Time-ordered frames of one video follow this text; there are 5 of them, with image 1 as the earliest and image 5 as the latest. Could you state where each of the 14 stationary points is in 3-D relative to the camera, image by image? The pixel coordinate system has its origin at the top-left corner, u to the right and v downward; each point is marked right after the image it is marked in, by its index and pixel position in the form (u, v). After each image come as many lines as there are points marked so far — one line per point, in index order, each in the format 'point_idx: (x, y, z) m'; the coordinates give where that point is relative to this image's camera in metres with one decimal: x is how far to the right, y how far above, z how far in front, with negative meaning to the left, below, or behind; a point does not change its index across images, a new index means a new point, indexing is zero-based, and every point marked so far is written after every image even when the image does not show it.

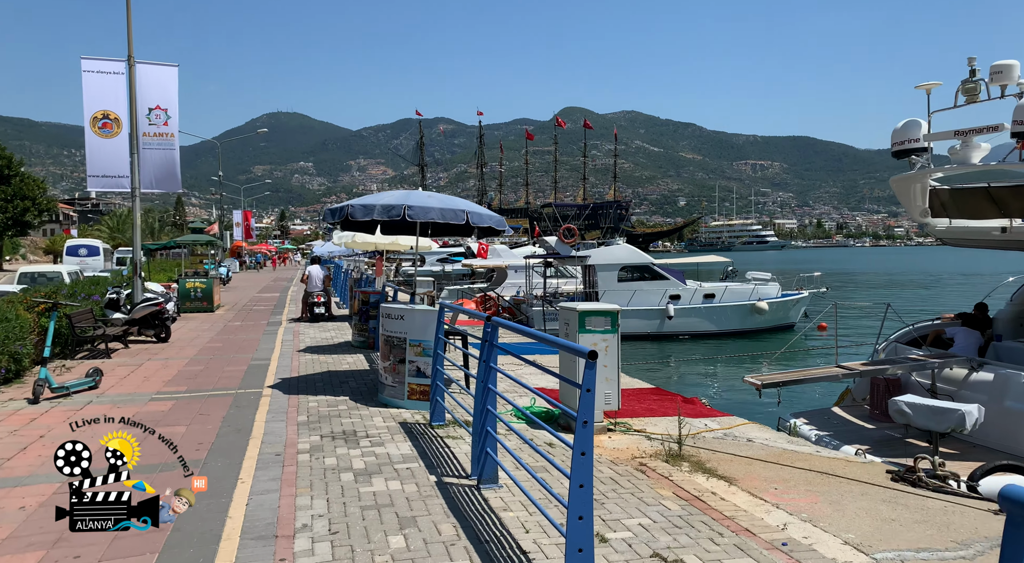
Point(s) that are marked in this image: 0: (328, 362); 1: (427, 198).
0: (-3.2, -1.4, +12.8) m
1: (-1.1, +1.1, +9.8) m
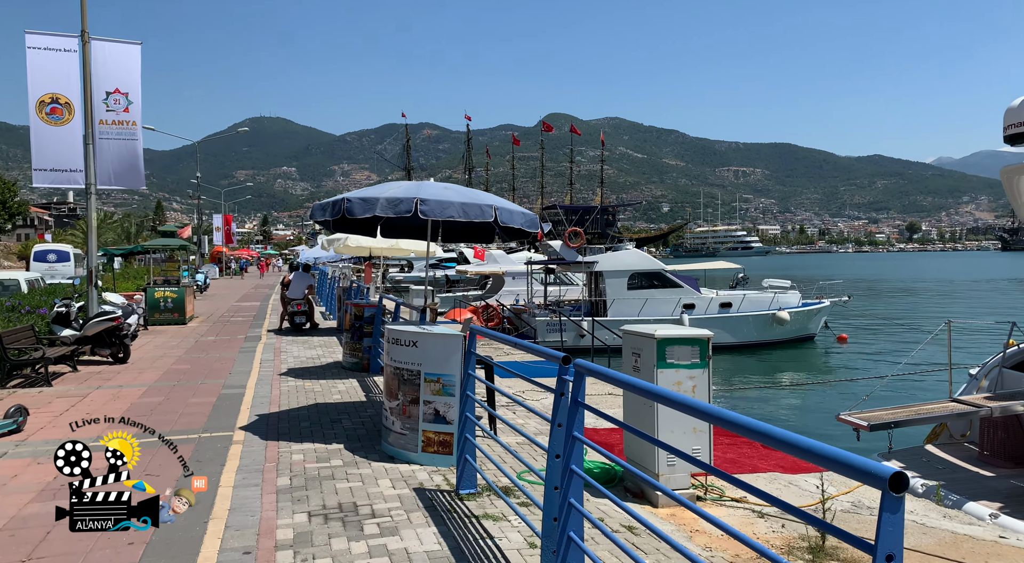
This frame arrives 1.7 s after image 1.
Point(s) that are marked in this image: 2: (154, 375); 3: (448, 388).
0: (-2.8, -1.6, +10.7) m
1: (-0.7, +0.9, +7.8) m
2: (-5.8, -1.5, +12.1) m
3: (-0.6, -0.9, +6.7) m
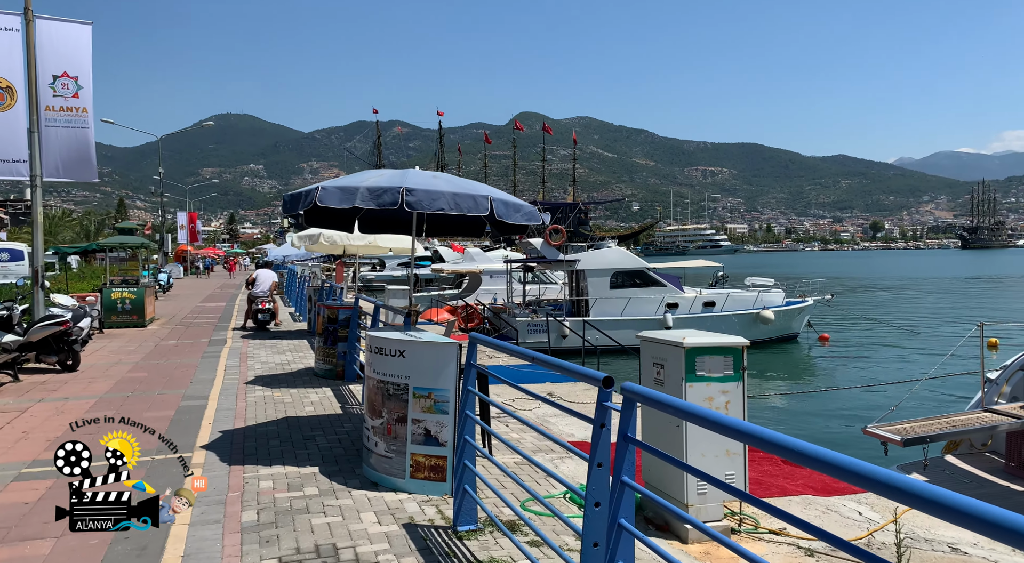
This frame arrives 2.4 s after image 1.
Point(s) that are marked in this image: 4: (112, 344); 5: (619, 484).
0: (-3.0, -1.6, +9.8) m
1: (-0.7, +0.9, +6.9) m
2: (-6.0, -1.5, +11.0) m
3: (-0.6, -0.9, +5.8) m
4: (-8.4, -1.3, +15.8) m
5: (+0.4, -0.8, +3.0) m
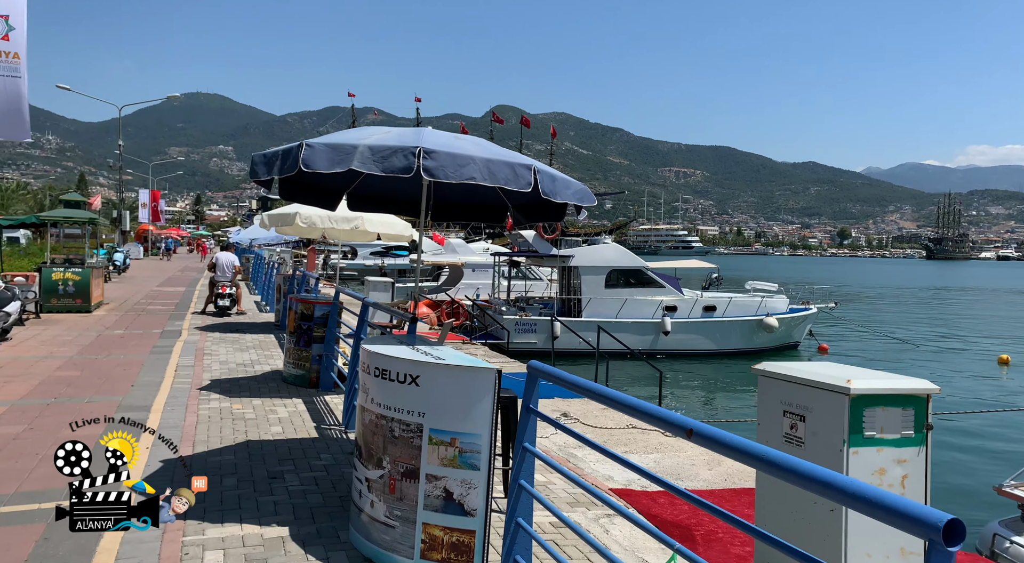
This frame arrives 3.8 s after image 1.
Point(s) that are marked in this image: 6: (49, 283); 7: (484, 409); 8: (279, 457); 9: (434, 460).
0: (-2.8, -1.4, +7.9) m
1: (-0.4, +1.0, +5.1) m
2: (-5.9, -1.2, +9.1) m
3: (-0.2, -0.9, +4.0) m
4: (-8.5, -0.9, +13.7) m
5: (+0.9, -0.9, +1.3) m
6: (-10.2, 0.0, +16.5) m
7: (-0.1, -0.7, +4.1) m
8: (-2.0, -1.5, +6.3) m
9: (-0.4, -1.0, +4.0) m
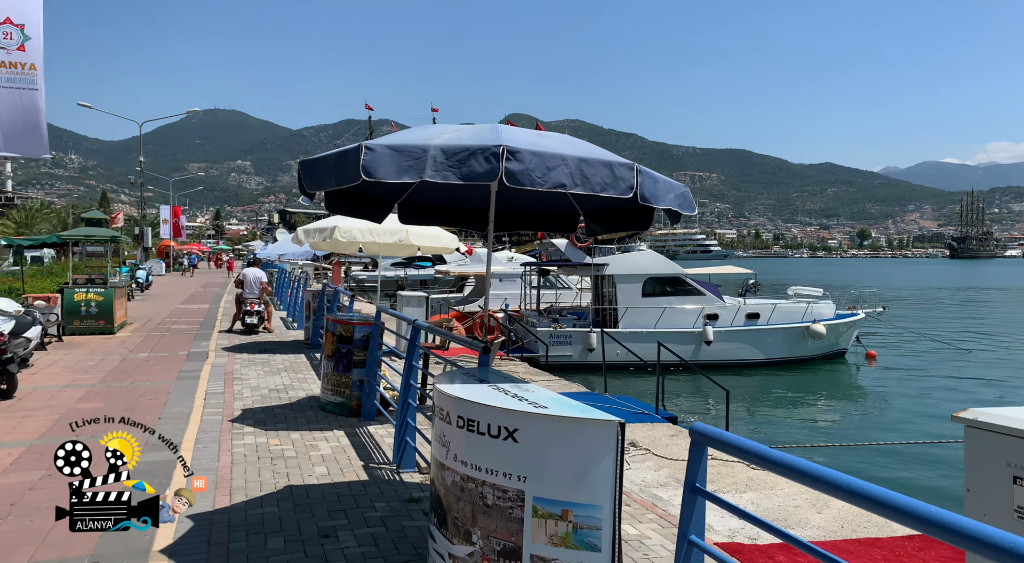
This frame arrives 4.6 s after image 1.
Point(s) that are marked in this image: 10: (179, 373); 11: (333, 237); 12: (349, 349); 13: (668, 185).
0: (-2.2, -1.6, +7.1) m
1: (+0.1, +0.8, +4.3) m
2: (-5.2, -1.5, +8.3) m
3: (+0.3, -1.1, +3.2) m
4: (-7.7, -1.3, +13.0) m
5: (+1.3, -0.9, +0.4) m
6: (-9.3, -0.5, +15.9) m
7: (+0.4, -0.8, +3.2) m
8: (-1.4, -1.7, +5.5) m
9: (+0.1, -1.1, +3.2) m
10: (-5.1, -1.4, +11.5) m
11: (-2.5, +0.6, +10.3) m
12: (-1.9, -0.8, +8.7) m
13: (+0.9, +0.6, +4.6) m
